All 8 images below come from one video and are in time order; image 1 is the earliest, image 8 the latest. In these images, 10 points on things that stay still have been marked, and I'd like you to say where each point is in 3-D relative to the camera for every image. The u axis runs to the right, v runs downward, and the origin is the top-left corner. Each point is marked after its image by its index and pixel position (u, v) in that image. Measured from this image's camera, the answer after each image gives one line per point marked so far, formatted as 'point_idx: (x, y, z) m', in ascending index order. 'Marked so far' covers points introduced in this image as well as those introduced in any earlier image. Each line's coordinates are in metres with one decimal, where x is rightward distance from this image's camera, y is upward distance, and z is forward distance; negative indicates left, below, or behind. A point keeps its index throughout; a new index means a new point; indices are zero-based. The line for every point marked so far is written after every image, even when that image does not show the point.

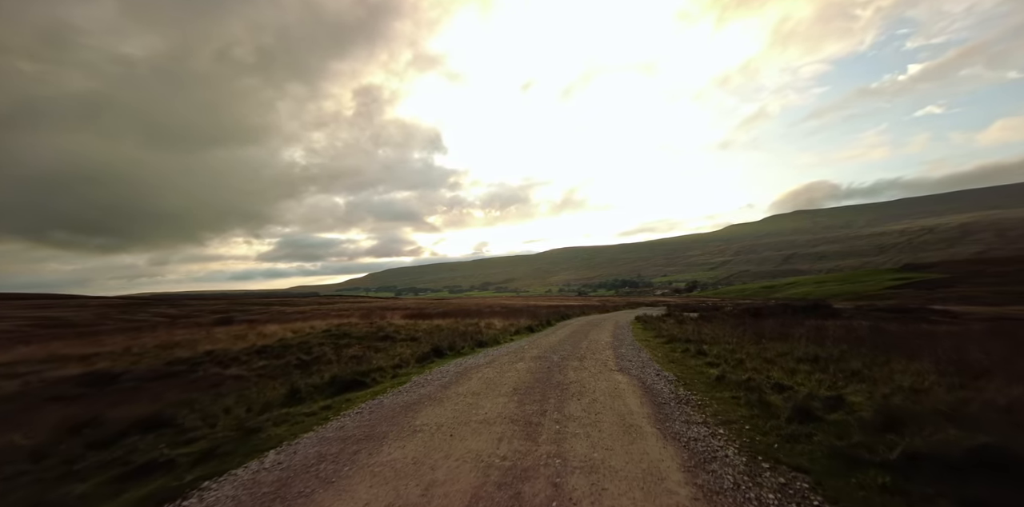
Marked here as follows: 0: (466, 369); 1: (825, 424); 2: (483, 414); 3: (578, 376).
0: (-2.2, -5.6, +18.7) m
1: (+7.3, -3.9, +9.1) m
2: (-0.8, -4.5, +10.9) m
3: (+2.7, -4.9, +15.7) m
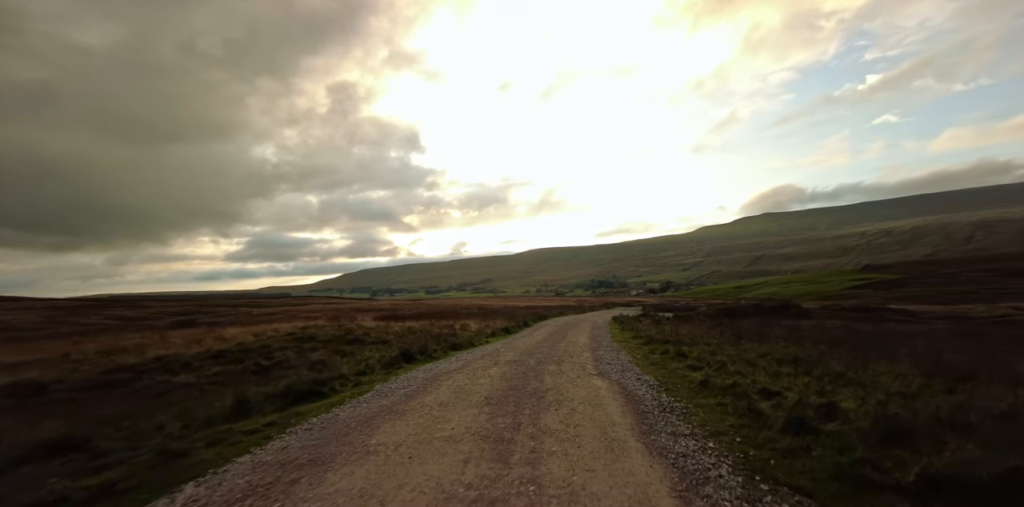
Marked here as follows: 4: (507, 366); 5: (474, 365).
0: (-3.4, -5.5, +17.4) m
1: (+6.6, -3.8, +8.3) m
2: (-1.5, -4.4, +9.7) m
3: (+1.6, -4.8, +14.7) m
4: (-0.2, -5.4, +18.9) m
5: (-2.0, -5.8, +20.0) m
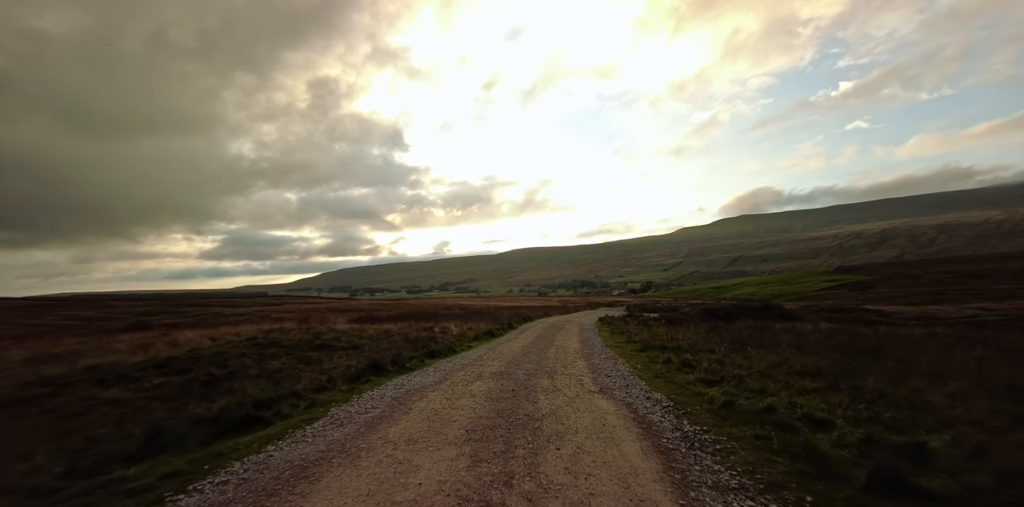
0: (-3.9, -5.3, +14.6) m
1: (+6.5, -3.7, +6.0) m
2: (-1.7, -4.2, +7.0) m
3: (+1.2, -4.7, +12.1) m
4: (-0.8, -5.3, +16.3) m
5: (-2.6, -5.6, +17.3) m
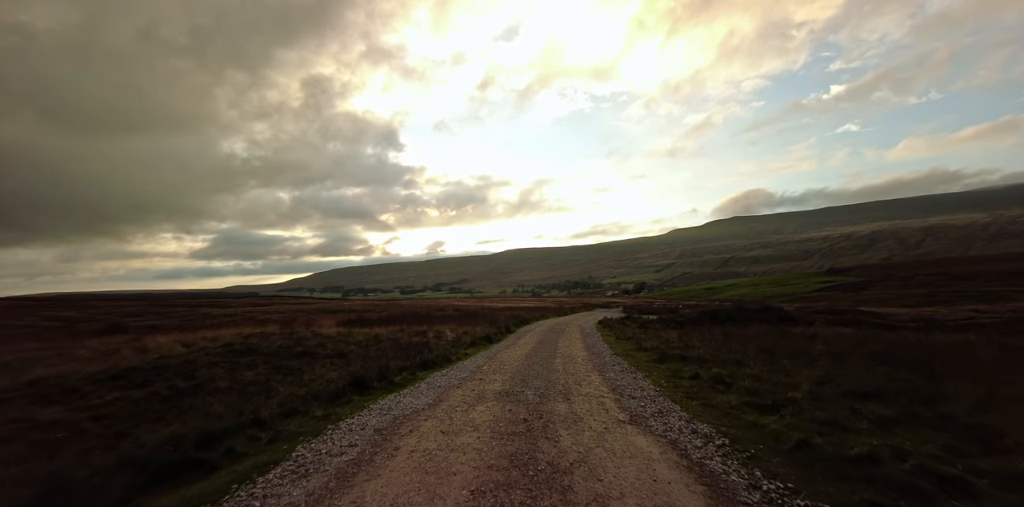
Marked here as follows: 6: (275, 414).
0: (-3.6, -5.2, +12.0) m
1: (+6.9, -3.7, +3.5) m
2: (-1.3, -4.1, +4.4) m
3: (+1.6, -4.6, +9.5) m
4: (-0.5, -5.2, +13.6) m
5: (-2.3, -5.5, +14.6) m
6: (-8.8, -6.0, +14.7) m
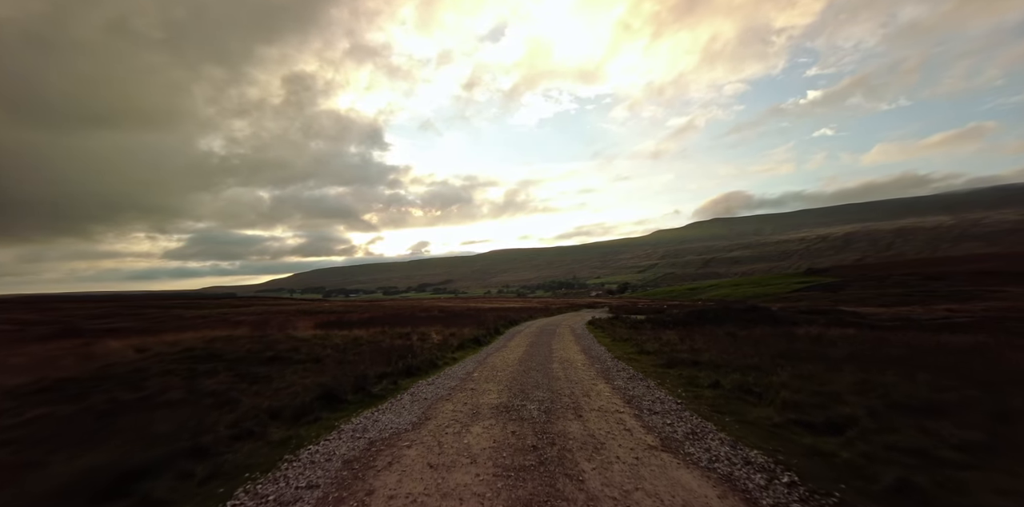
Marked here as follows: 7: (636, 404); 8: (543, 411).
0: (-3.5, -4.9, +9.5) m
1: (+7.4, -3.4, +1.5) m
2: (-0.9, -3.8, +2.0) m
3: (+1.8, -4.3, +7.3) m
4: (-0.5, -4.9, +11.3) m
5: (-2.3, -5.2, +12.2) m
6: (-8.8, -5.6, +12.1) m
7: (+4.2, -5.2, +13.6) m
8: (+1.0, -5.0, +12.6) m
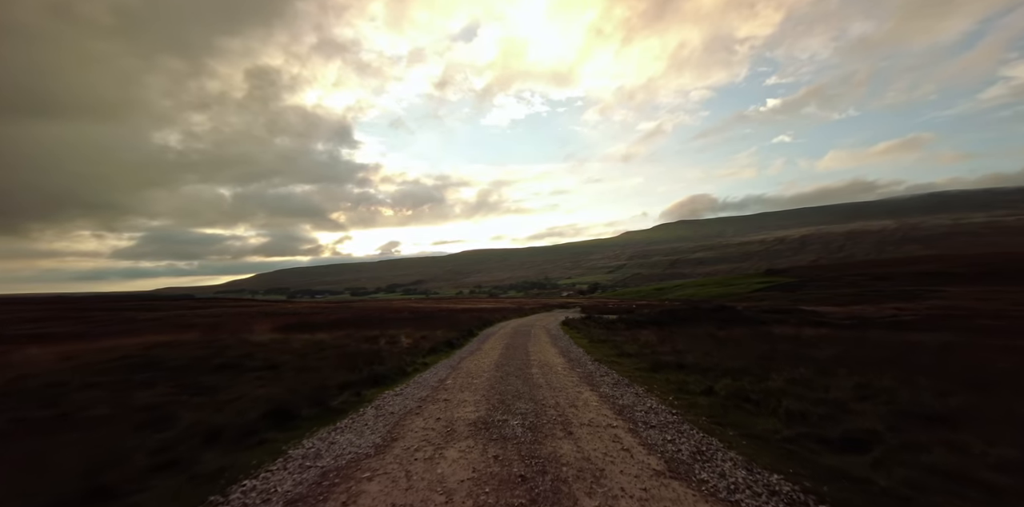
0: (-3.8, -4.7, +7.7) m
1: (+7.6, -3.3, +0.4) m
2: (-0.7, -3.6, +0.4) m
3: (+1.6, -4.2, +5.8) m
4: (-0.9, -4.8, +9.7) m
5: (-2.8, -5.1, +10.5) m
6: (-9.3, -5.4, +9.9) m
7: (+3.6, -5.0, +12.3) m
8: (+0.4, -4.9, +11.1) m
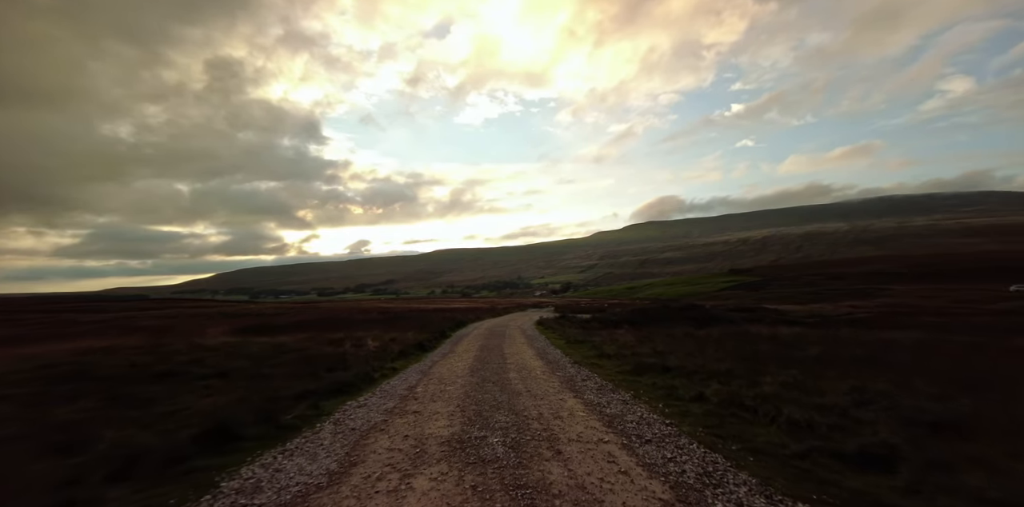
0: (-4.1, -4.6, +6.0) m
1: (+7.8, -3.1, -0.4) m
2: (-0.4, -3.5, -1.0) m
3: (+1.5, -4.0, +4.6) m
4: (-1.4, -4.6, +8.2) m
5: (-3.3, -4.9, +8.9) m
6: (-9.7, -5.3, +7.8) m
7: (+3.0, -4.9, +11.2) m
8: (-0.1, -4.7, +9.8) m
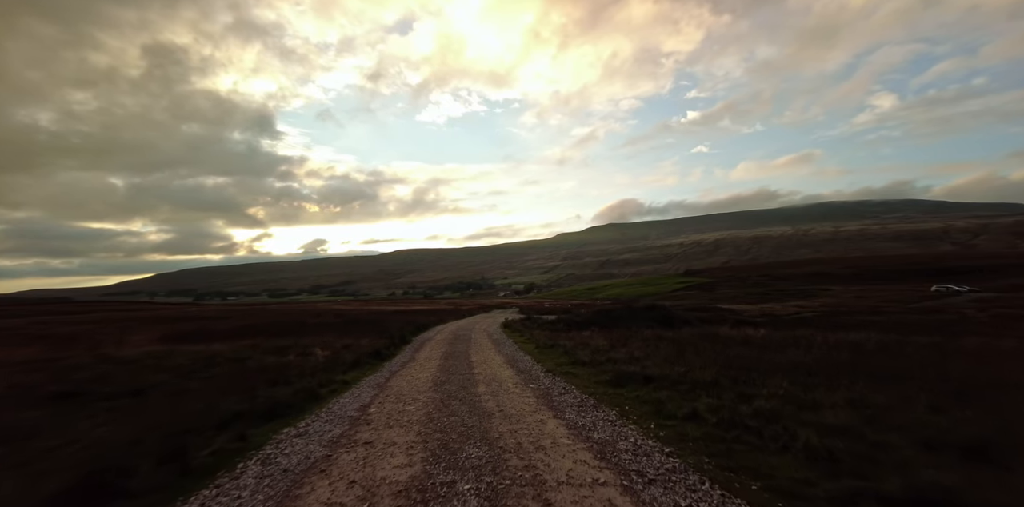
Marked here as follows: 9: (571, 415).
0: (-4.2, -4.5, +3.6) m
1: (+8.2, -3.1, -1.7) m
2: (+0.1, -3.5, -3.0) m
3: (+1.5, -4.0, +2.7) m
4: (-1.7, -4.6, +6.1) m
5: (-3.7, -4.9, +6.5) m
6: (-10.0, -5.2, +4.9) m
7: (+2.4, -4.9, +9.4) m
8: (-0.5, -4.7, +7.7) m
9: (+2.0, -5.4, +13.4) m
